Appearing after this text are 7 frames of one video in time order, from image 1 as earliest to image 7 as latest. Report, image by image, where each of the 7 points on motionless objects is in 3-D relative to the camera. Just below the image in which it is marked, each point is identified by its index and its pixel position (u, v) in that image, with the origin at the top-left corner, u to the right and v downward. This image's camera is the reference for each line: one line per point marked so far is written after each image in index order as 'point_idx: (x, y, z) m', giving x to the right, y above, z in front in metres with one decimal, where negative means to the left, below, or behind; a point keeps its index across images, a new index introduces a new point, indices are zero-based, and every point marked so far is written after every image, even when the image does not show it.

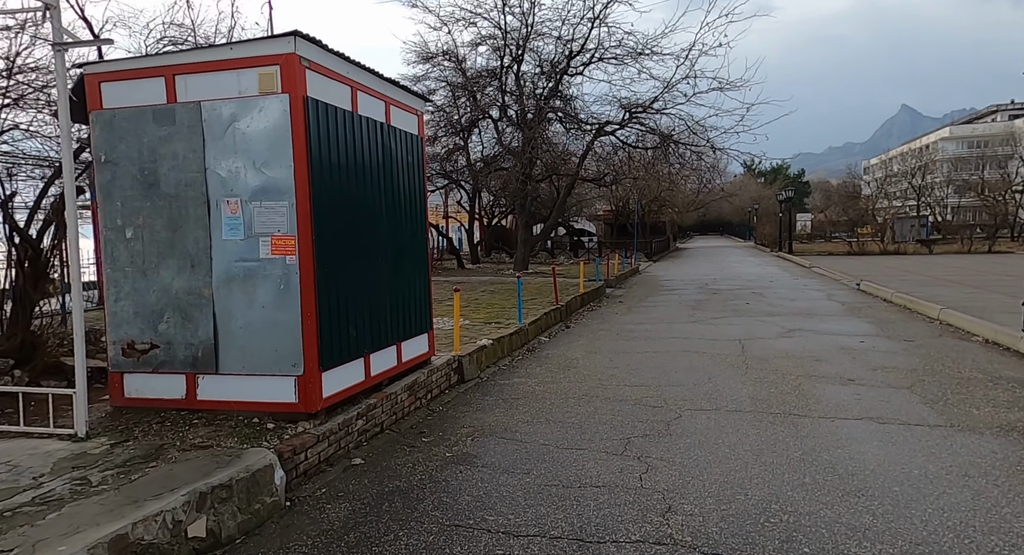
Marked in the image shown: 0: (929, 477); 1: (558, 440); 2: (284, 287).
0: (+2.6, -1.2, +4.4) m
1: (+0.3, -1.2, +5.3) m
2: (-1.5, -0.1, +4.6) m
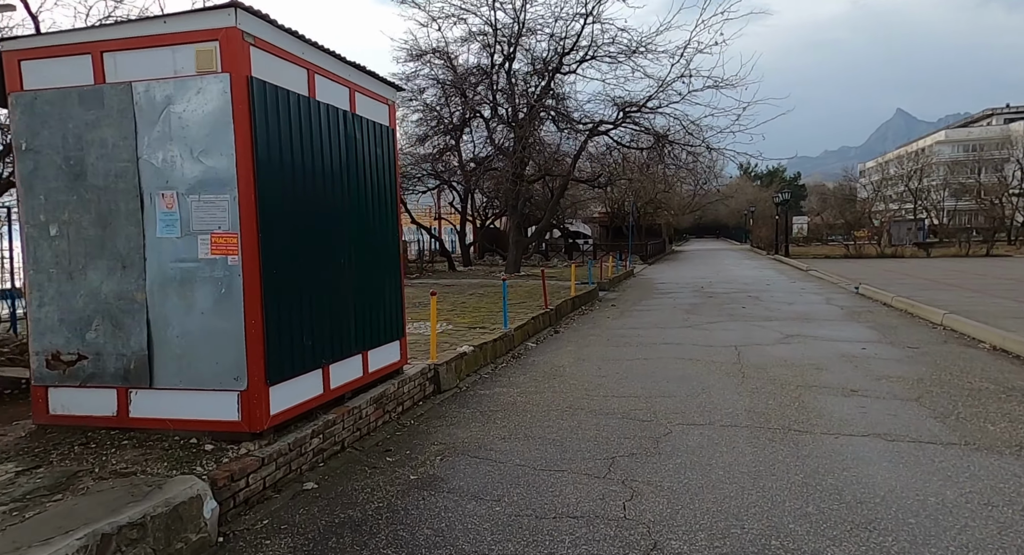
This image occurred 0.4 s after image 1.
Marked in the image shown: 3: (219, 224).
0: (+2.4, -1.3, +3.9) m
1: (+0.2, -1.2, +4.8) m
2: (-1.7, -0.1, +4.1) m
3: (-1.7, +0.3, +4.0) m
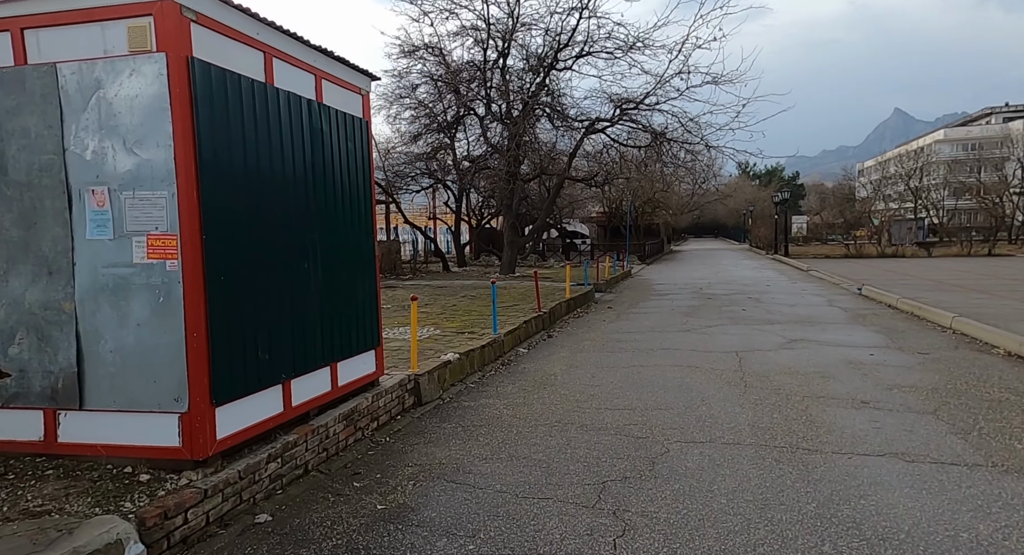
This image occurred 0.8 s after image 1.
0: (+2.3, -1.3, +3.4) m
1: (0.0, -1.3, +4.3) m
2: (-1.8, -0.1, +3.6) m
3: (-1.8, +0.3, +3.6) m
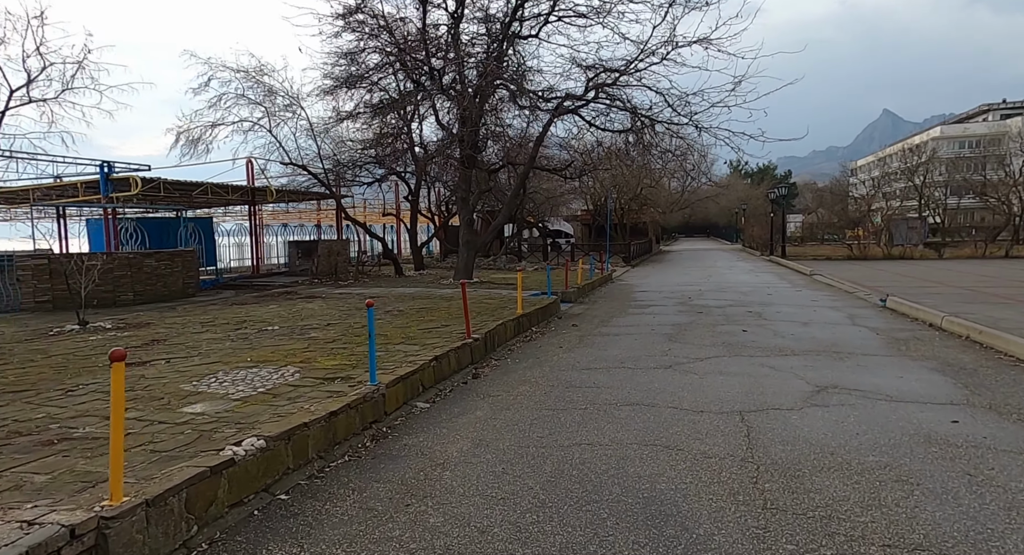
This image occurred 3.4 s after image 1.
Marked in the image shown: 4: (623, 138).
0: (+1.4, -1.5, +0.2) m
1: (-0.9, -1.5, +1.1) m
2: (-2.7, -0.3, +0.3) m
3: (-2.7, +0.1, +0.3) m
4: (+2.9, +3.7, +18.7) m
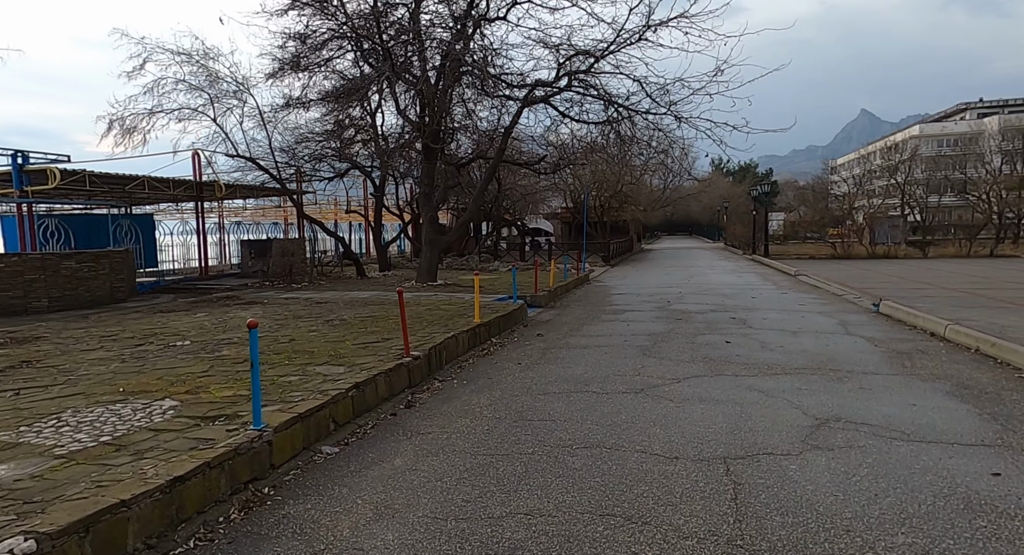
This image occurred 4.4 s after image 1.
0: (+1.0, -1.6, -1.1) m
1: (-1.3, -1.6, -0.3) m
2: (-3.1, -0.4, -1.1) m
3: (-3.1, 0.0, -1.2) m
4: (+2.1, +3.6, +17.4) m
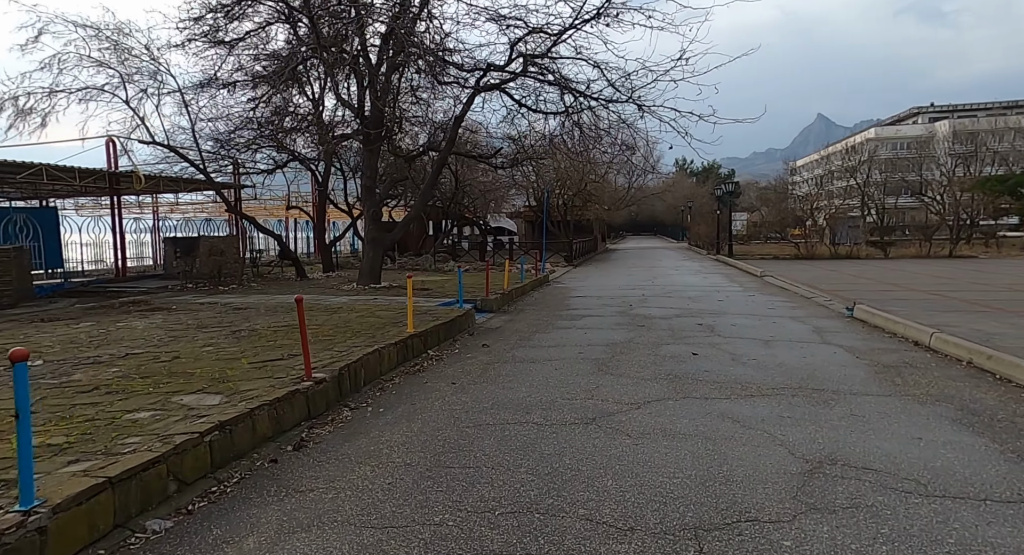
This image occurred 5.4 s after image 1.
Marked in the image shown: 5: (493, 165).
0: (+0.7, -1.6, -2.5) m
1: (-1.6, -1.6, -1.8) m
2: (-3.3, -0.5, -2.7) m
3: (-3.3, -0.1, -2.7) m
4: (+1.0, +3.6, +16.1) m
5: (-0.5, +3.1, +19.8) m
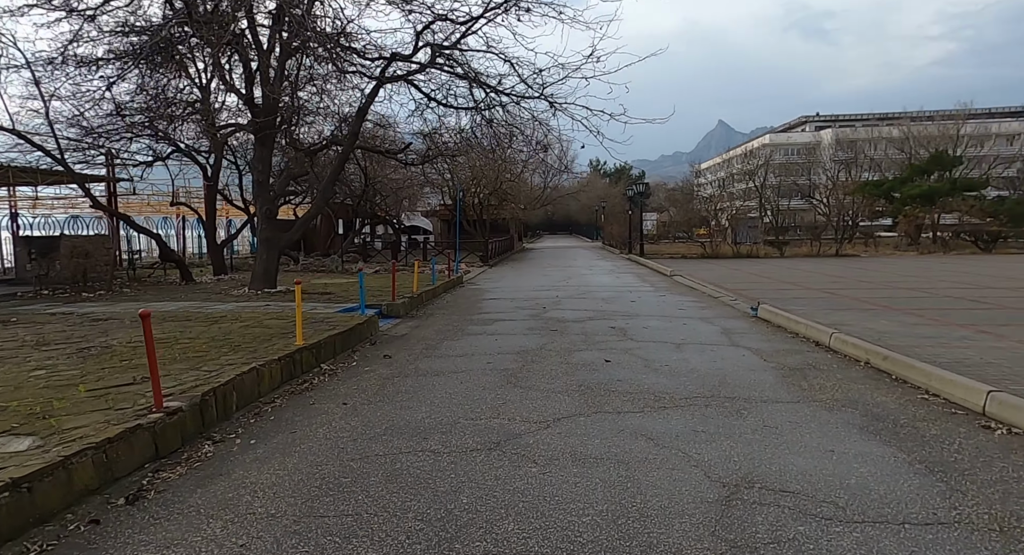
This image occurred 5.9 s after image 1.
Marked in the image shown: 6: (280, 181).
0: (+0.9, -1.7, -3.2) m
1: (-1.4, -1.7, -2.8) m
2: (-3.1, -0.6, -3.9) m
3: (-3.1, -0.2, -3.9) m
4: (-1.0, +3.5, +15.3) m
5: (-2.9, +3.1, +18.8) m
6: (-5.4, +2.3, +17.0) m
